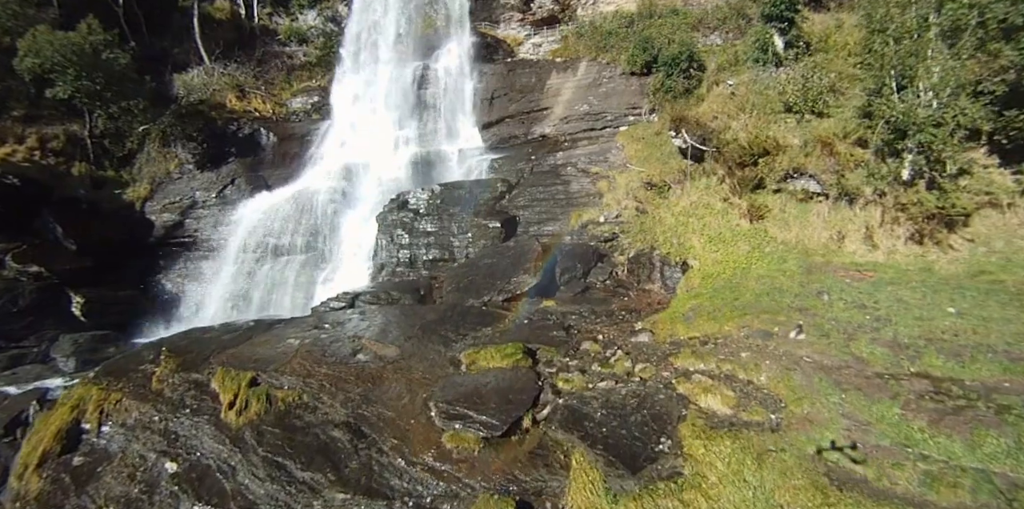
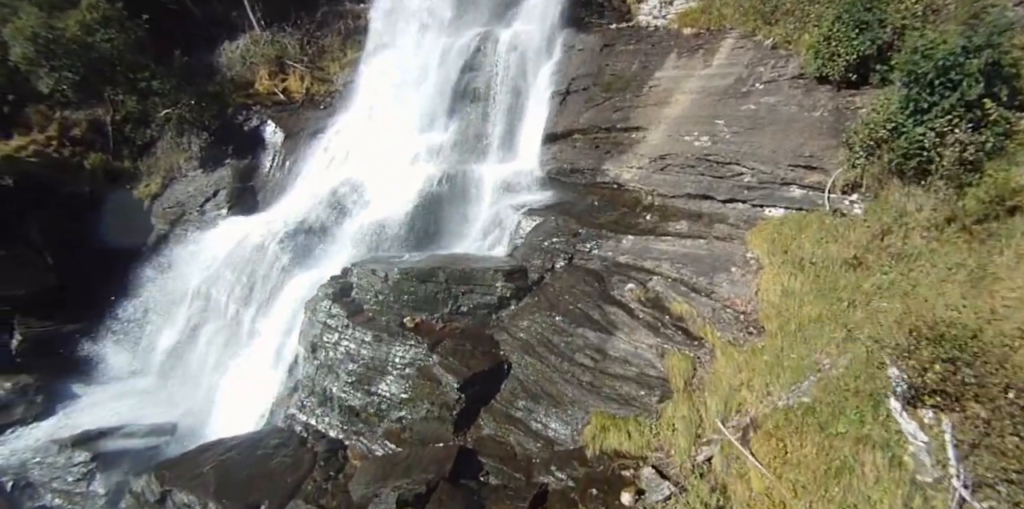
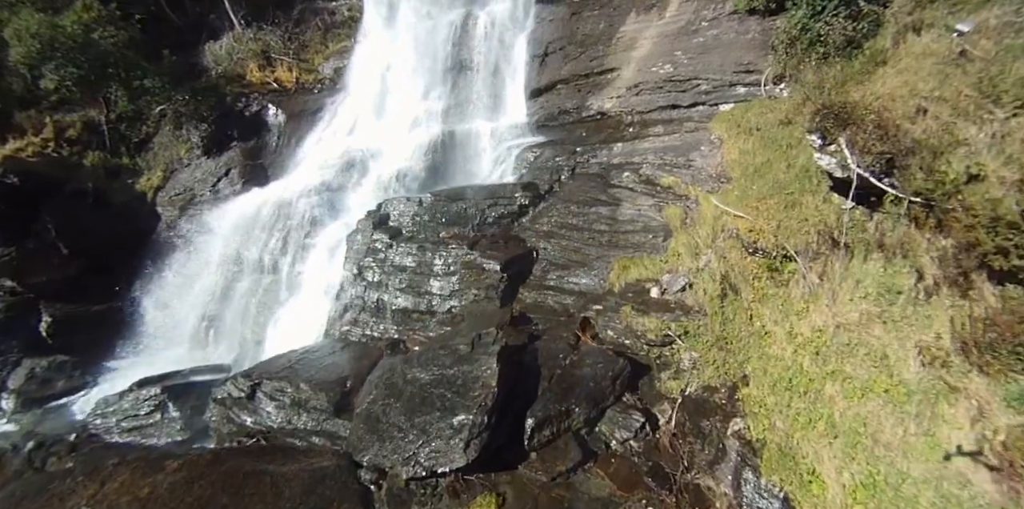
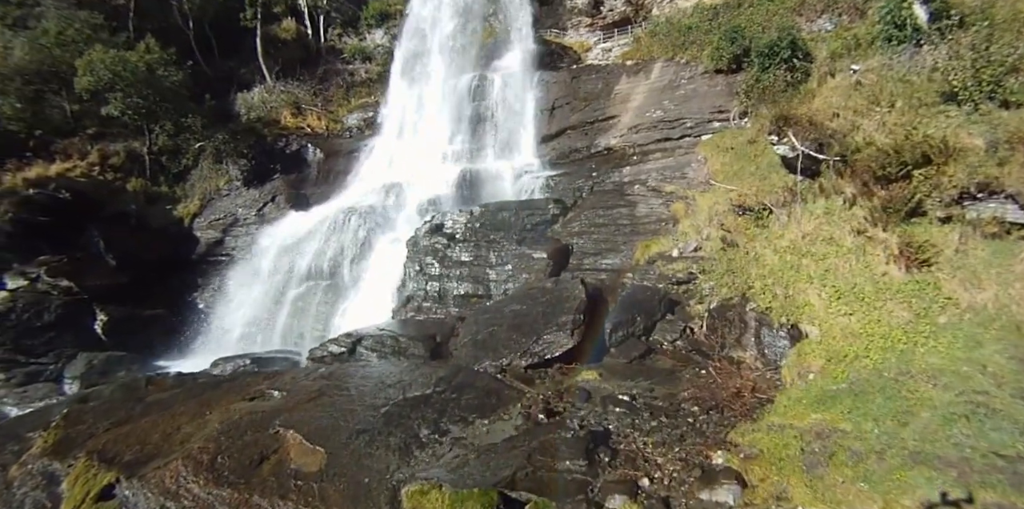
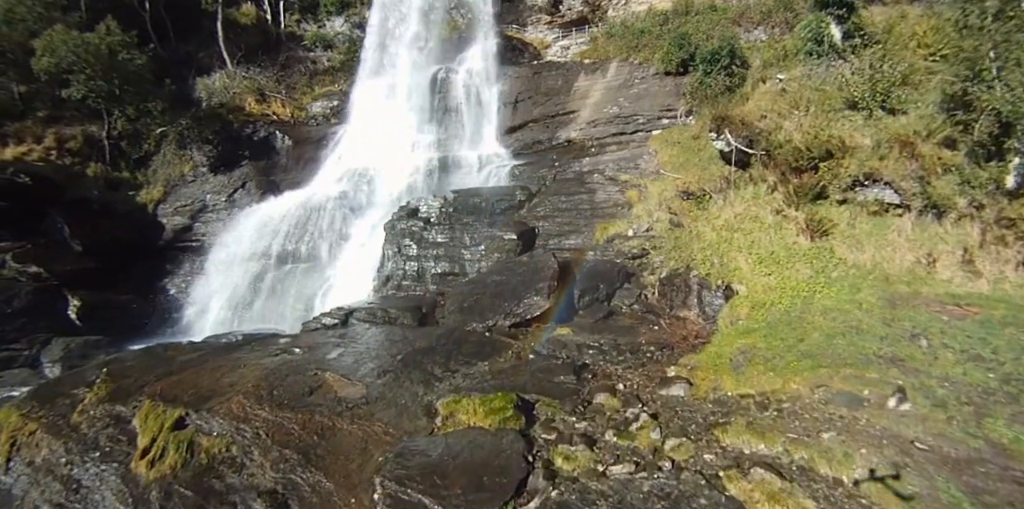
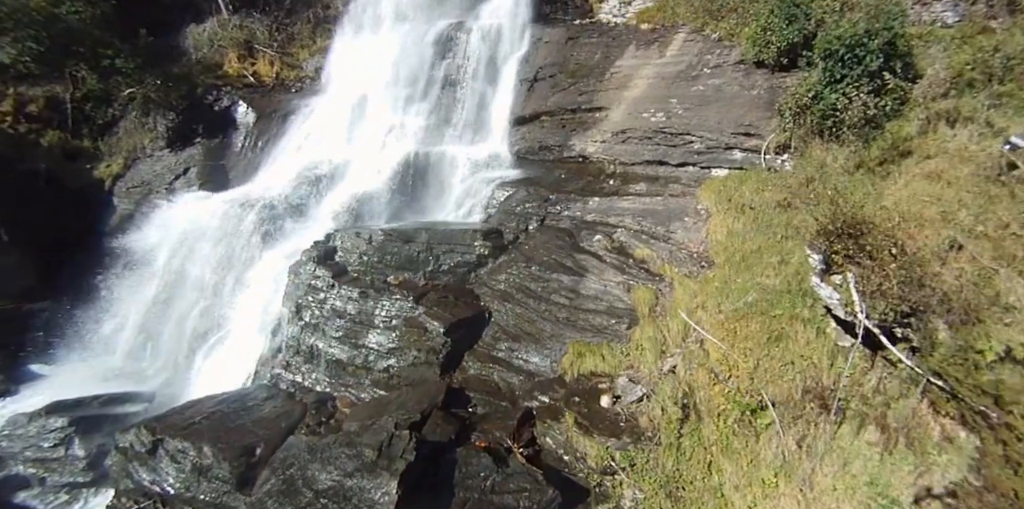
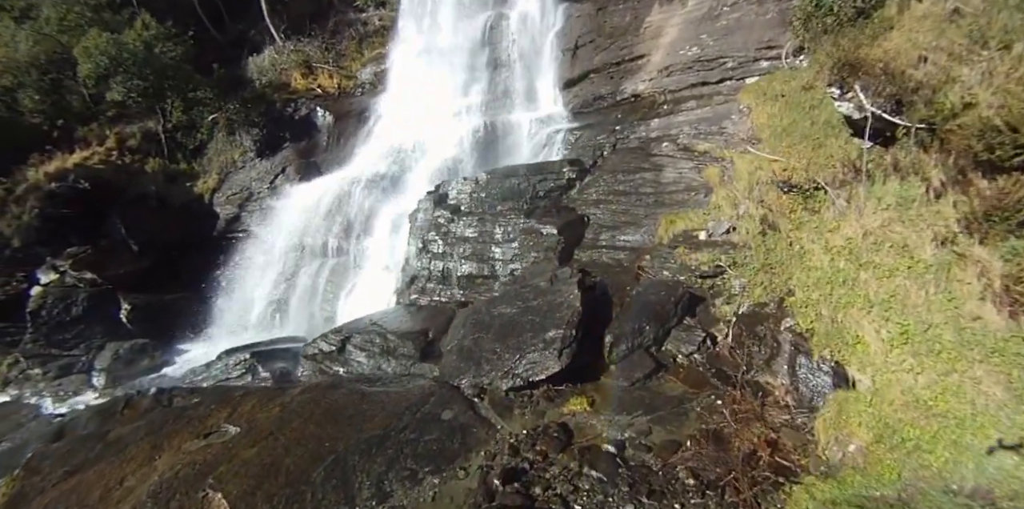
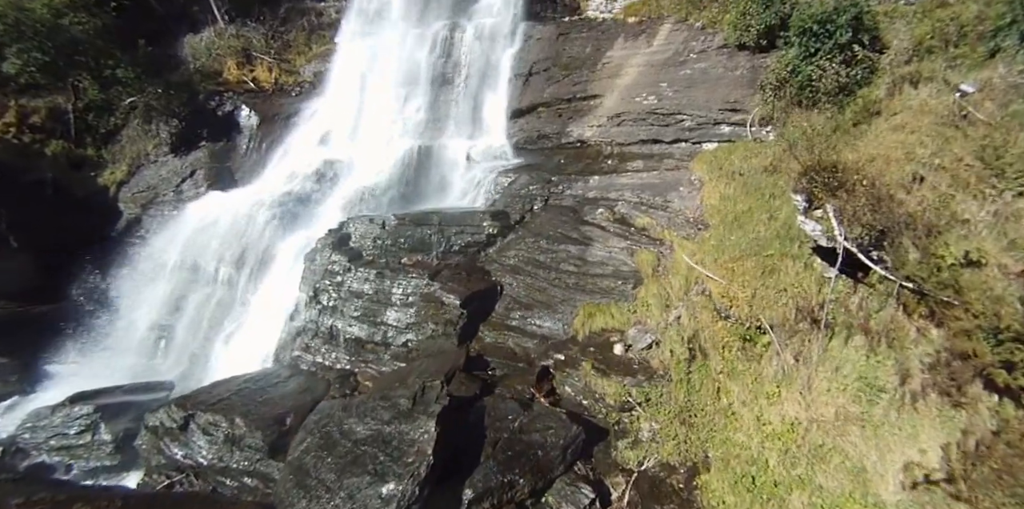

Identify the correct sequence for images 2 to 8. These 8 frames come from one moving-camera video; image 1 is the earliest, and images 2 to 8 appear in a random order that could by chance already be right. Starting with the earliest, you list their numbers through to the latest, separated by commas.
5, 4, 7, 3, 8, 6, 2
